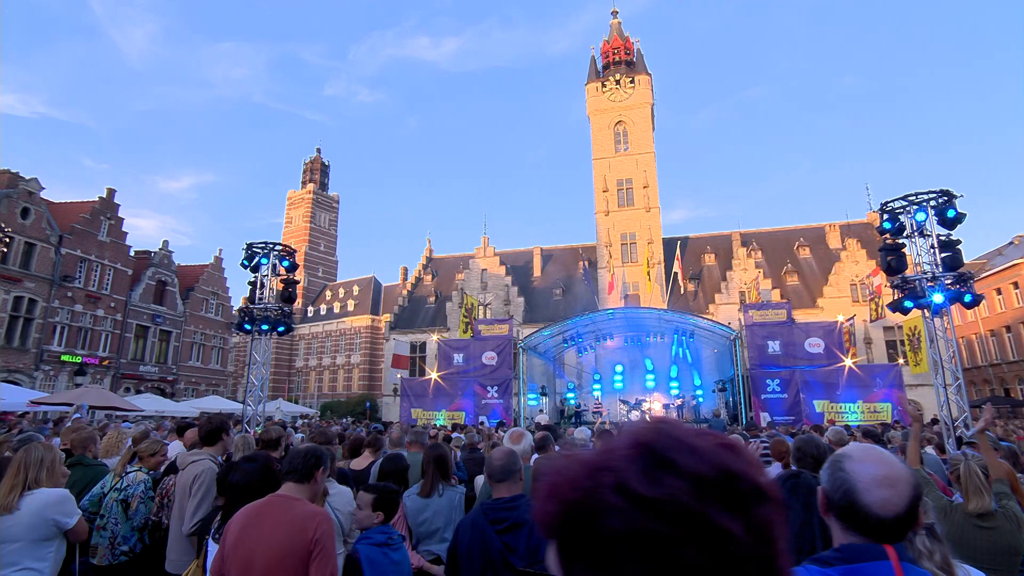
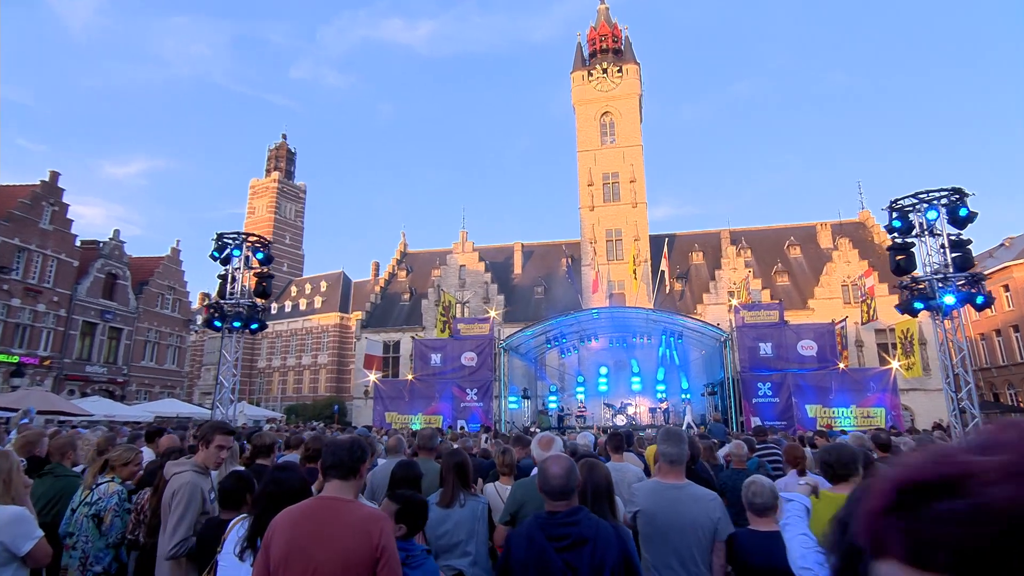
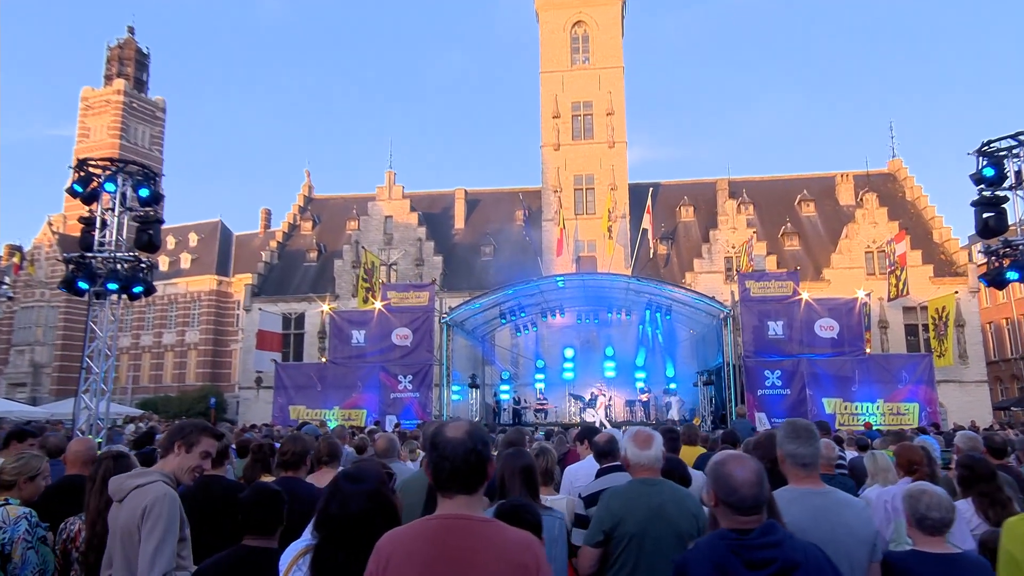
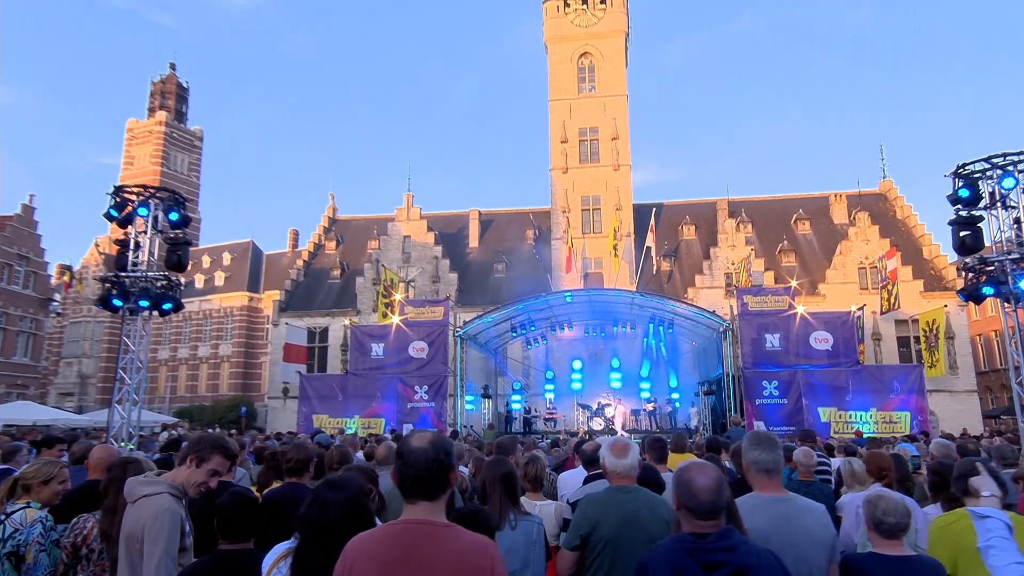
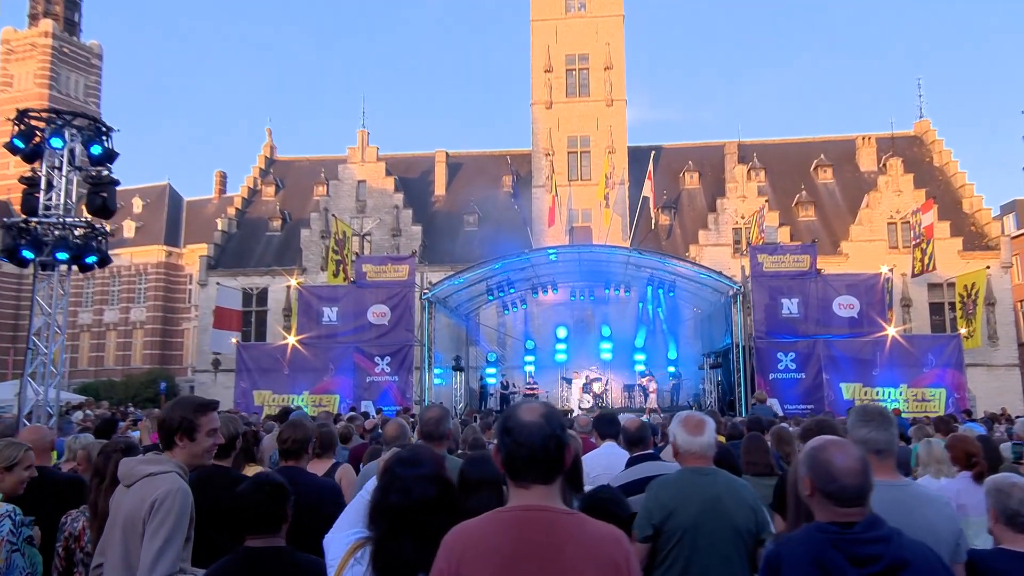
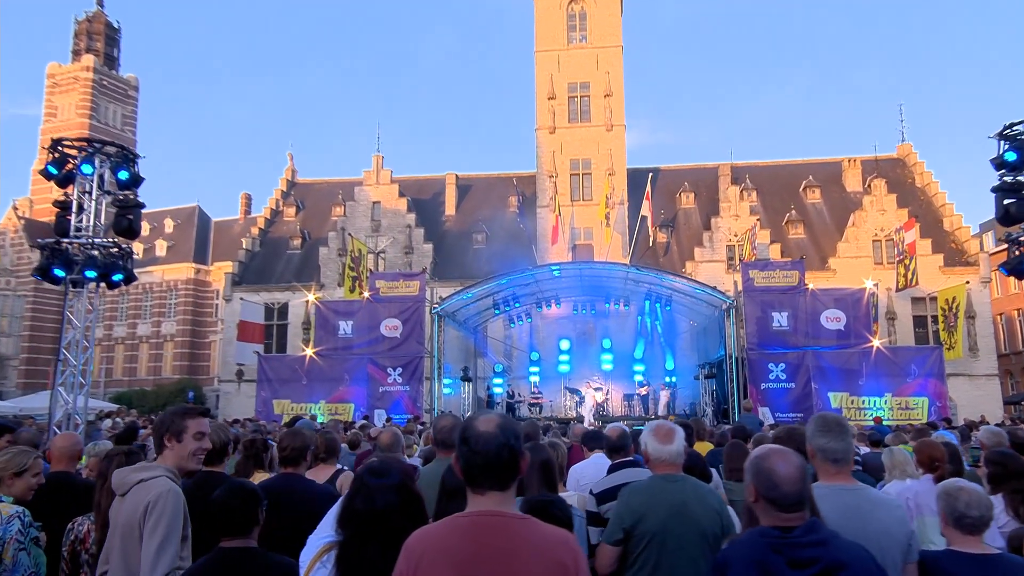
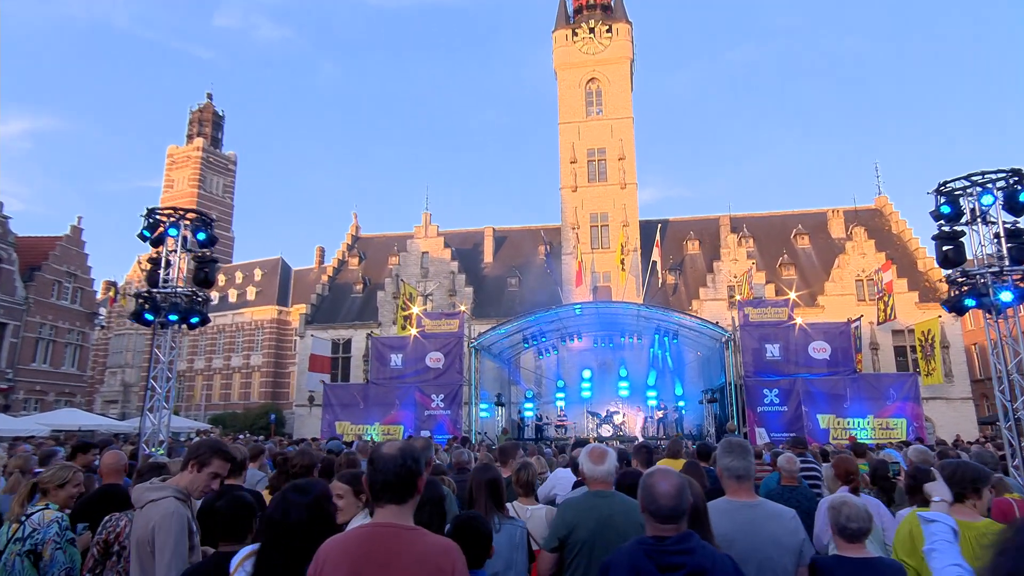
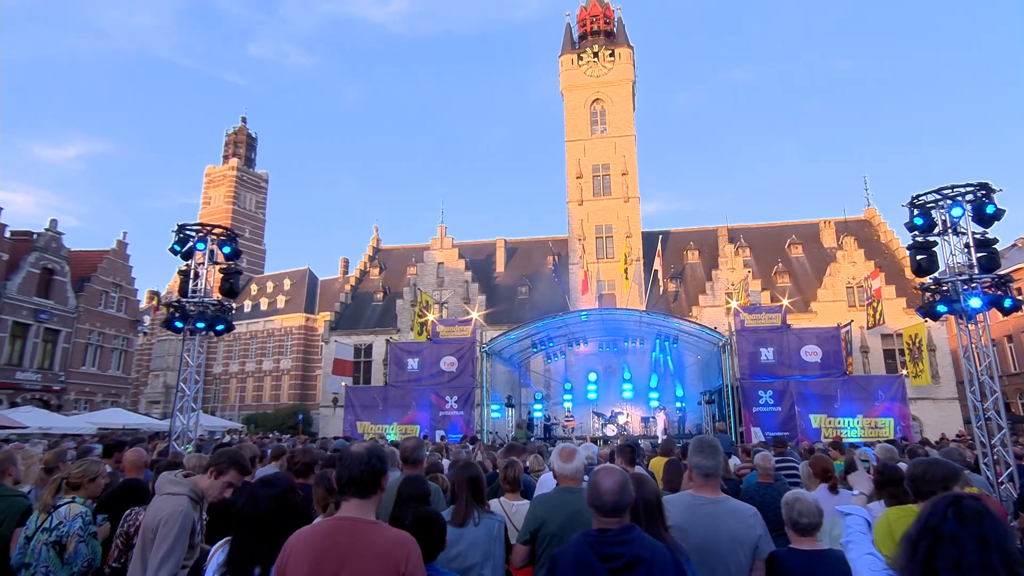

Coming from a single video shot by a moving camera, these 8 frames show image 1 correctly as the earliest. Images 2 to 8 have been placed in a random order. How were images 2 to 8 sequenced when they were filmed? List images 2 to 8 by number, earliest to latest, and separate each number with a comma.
2, 8, 7, 4, 3, 6, 5
